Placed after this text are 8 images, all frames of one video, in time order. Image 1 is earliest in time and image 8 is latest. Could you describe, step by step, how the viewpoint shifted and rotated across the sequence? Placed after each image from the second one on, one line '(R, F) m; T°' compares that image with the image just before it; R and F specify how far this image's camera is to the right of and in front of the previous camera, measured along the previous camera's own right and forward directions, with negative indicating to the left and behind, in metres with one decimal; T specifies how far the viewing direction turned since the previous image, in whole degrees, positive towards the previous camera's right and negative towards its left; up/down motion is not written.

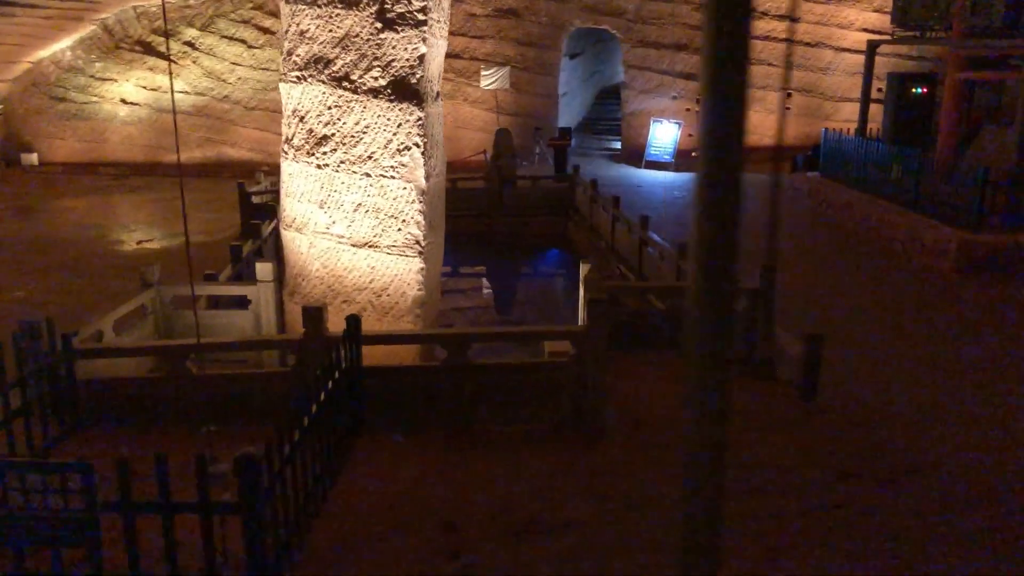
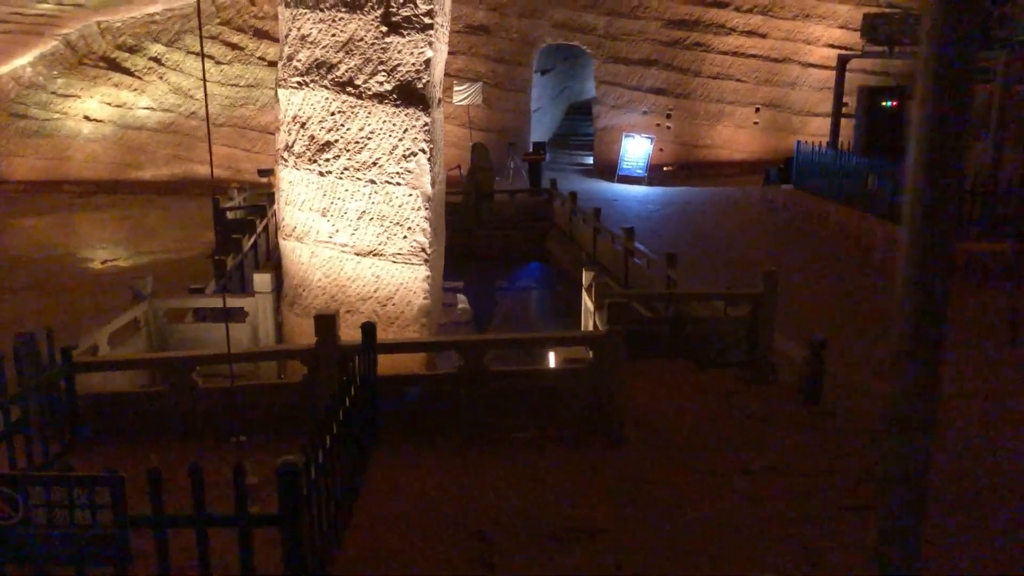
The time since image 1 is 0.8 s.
(-0.3, +0.1) m; +3°
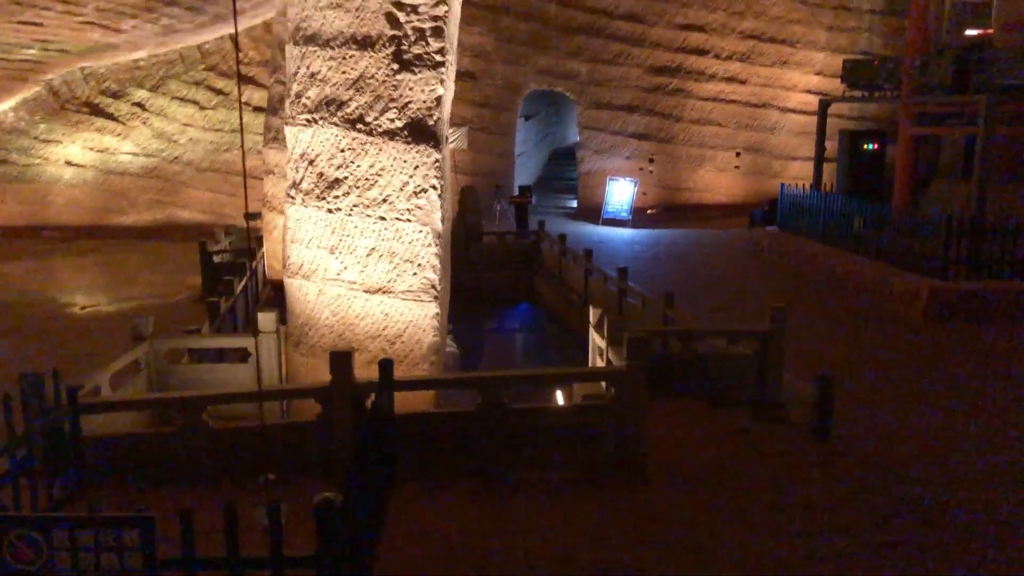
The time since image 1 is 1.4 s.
(-0.2, 0.0) m; +2°
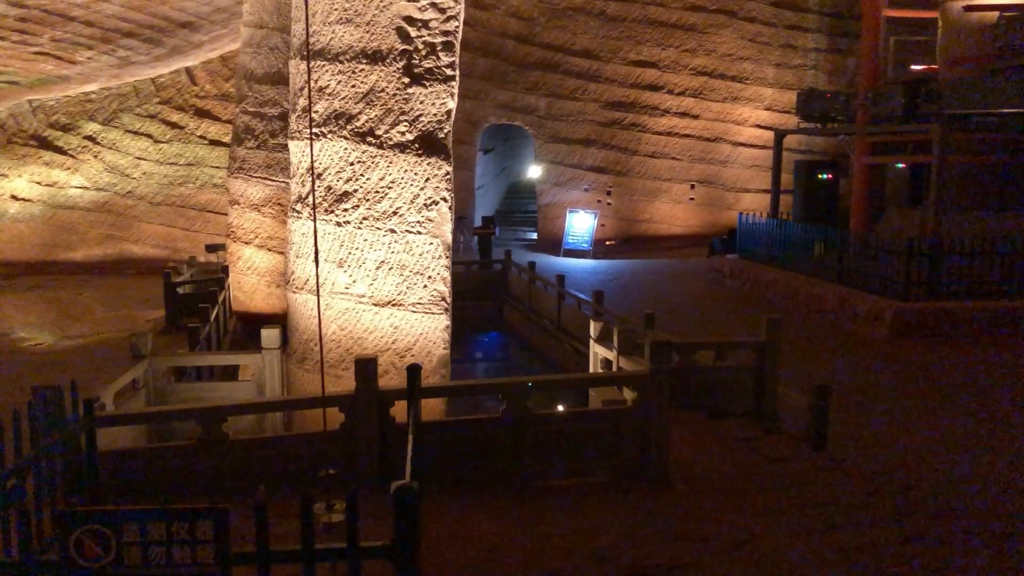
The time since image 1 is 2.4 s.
(-0.4, 0.0) m; +4°
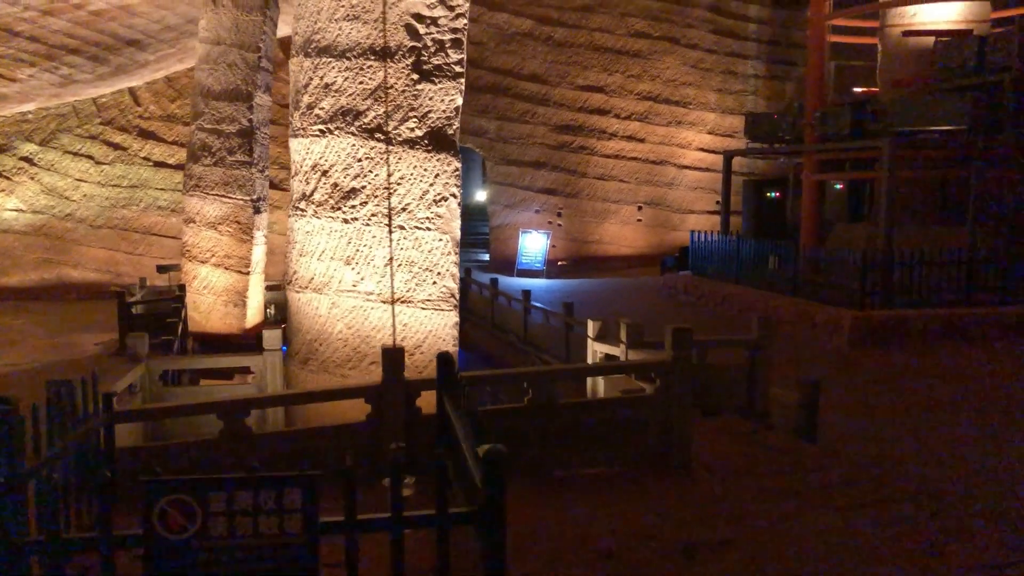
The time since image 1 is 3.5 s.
(-0.5, 0.0) m; +5°
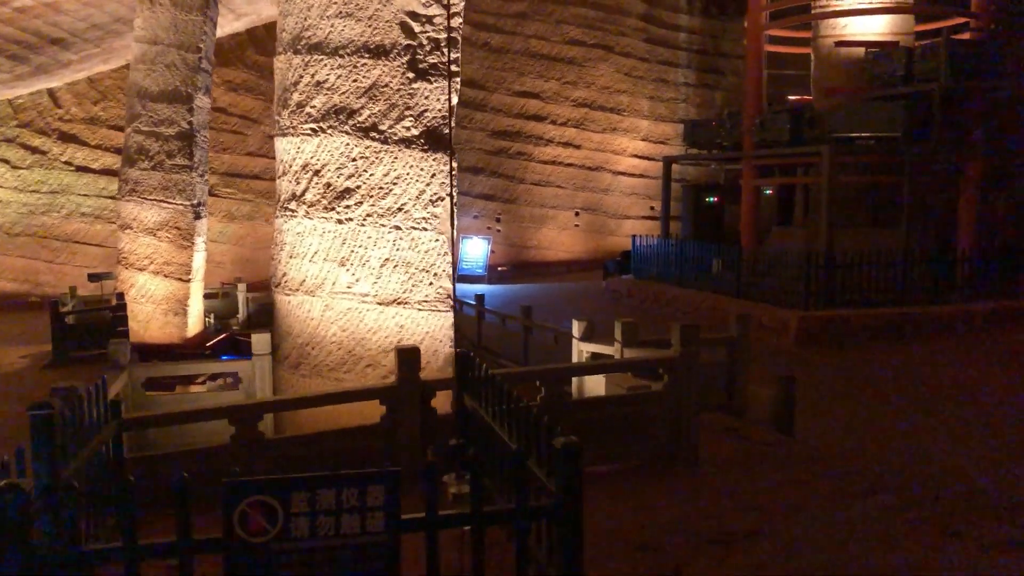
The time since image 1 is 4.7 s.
(-0.5, 0.0) m; +5°
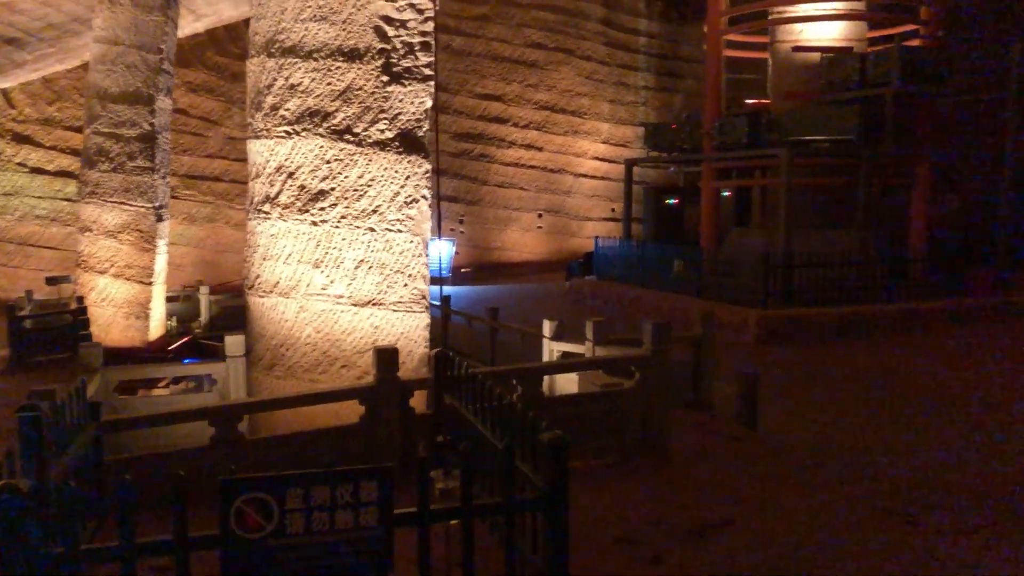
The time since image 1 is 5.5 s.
(-0.1, -0.1) m; +3°
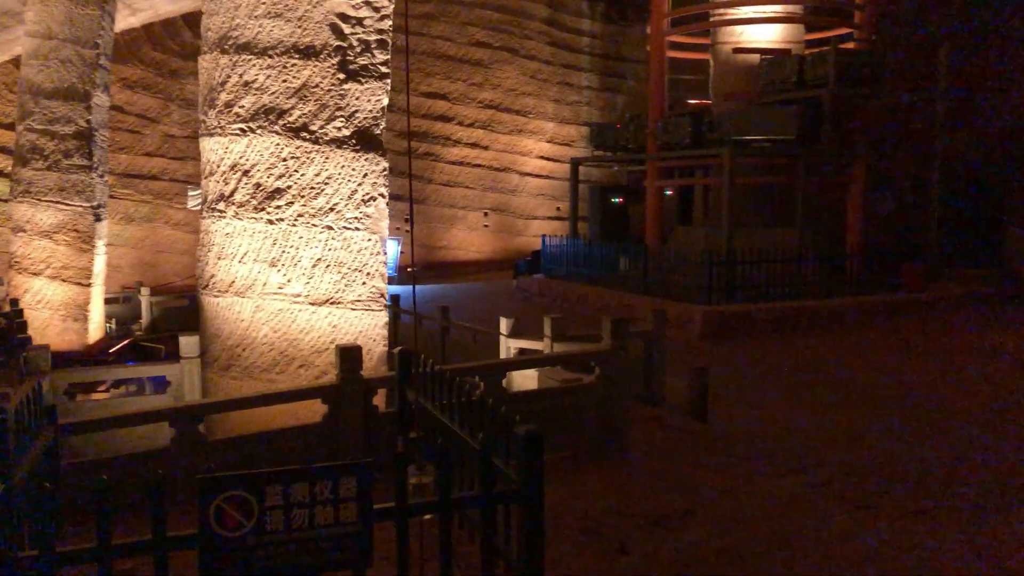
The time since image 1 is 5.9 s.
(-0.1, 0.0) m; +4°
